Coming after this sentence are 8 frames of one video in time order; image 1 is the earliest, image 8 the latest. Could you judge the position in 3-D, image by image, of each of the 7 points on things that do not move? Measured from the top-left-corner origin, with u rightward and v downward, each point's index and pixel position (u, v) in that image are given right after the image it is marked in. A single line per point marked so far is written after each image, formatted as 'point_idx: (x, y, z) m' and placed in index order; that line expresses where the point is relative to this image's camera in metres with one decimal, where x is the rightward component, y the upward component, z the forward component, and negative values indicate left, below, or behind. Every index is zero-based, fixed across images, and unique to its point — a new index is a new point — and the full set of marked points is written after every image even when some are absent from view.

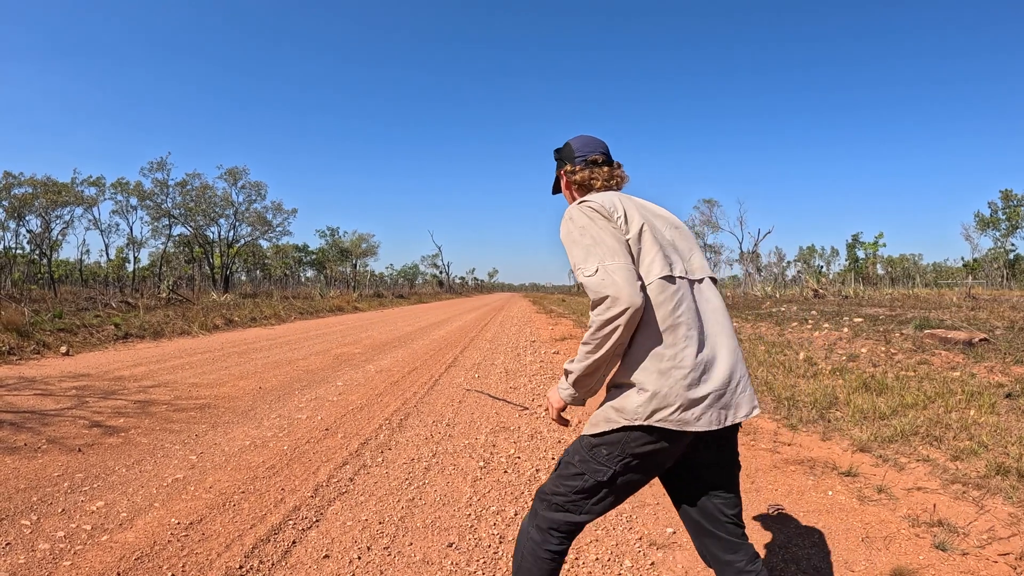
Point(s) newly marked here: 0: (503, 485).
0: (-0.1, -1.1, +3.6) m
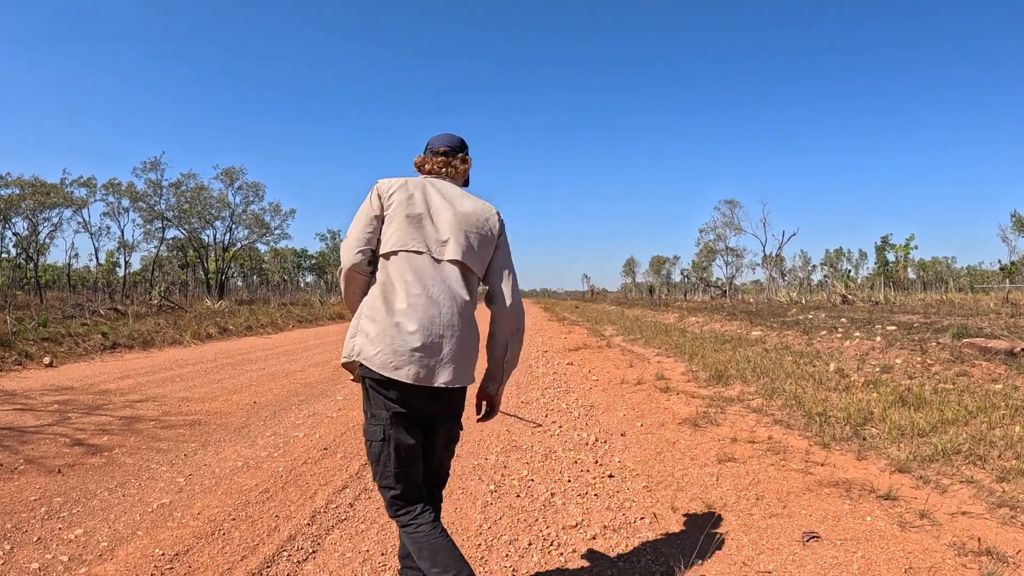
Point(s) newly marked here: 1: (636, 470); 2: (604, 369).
0: (+0.2, -1.1, +3.1) m
1: (+0.8, -1.2, +3.4) m
2: (+1.8, -1.4, +8.8) m
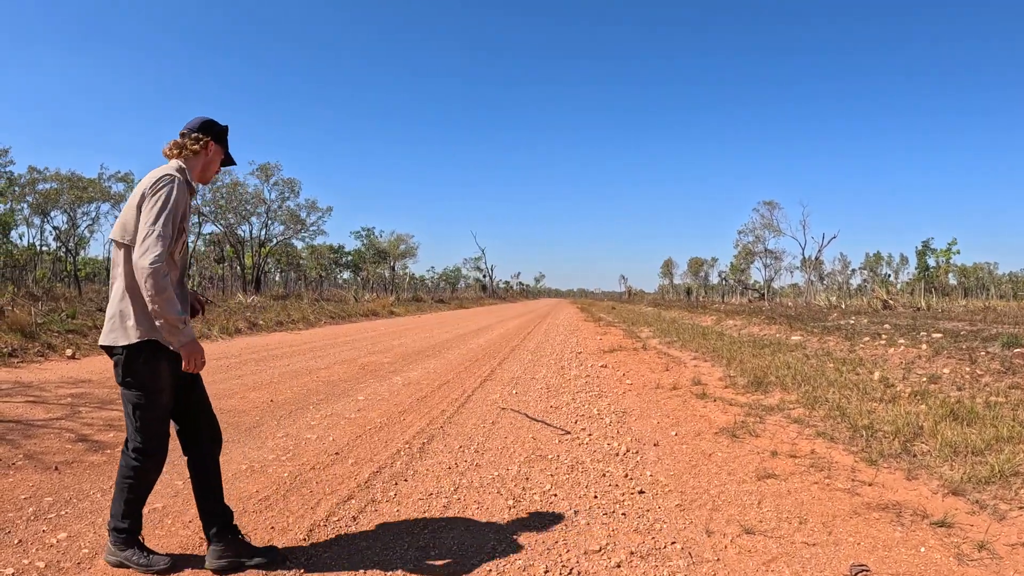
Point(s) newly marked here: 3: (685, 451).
0: (+0.3, -1.1, +2.8) m
1: (+1.0, -1.2, +3.1) m
2: (+2.2, -1.4, +8.4) m
3: (+1.4, -1.4, +4.2) m
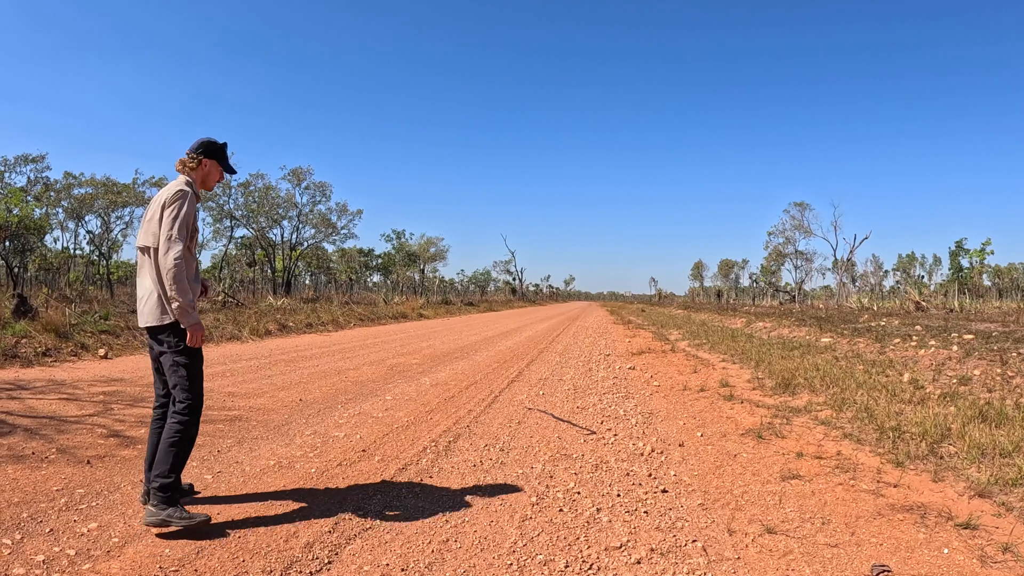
0: (+0.4, -1.1, +2.8) m
1: (+1.1, -1.2, +3.0) m
2: (+2.6, -1.4, +8.3) m
3: (+1.6, -1.3, +4.1) m
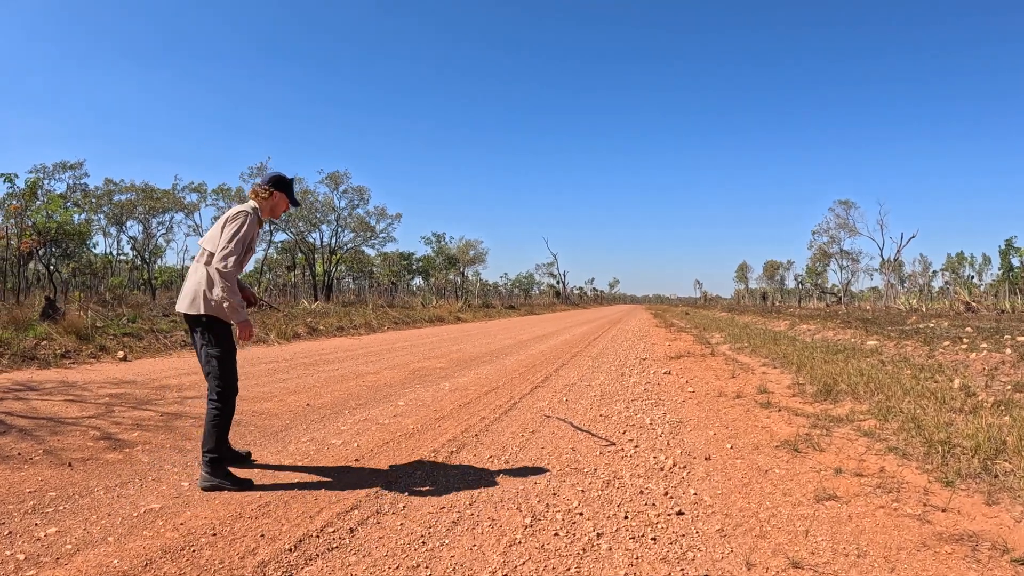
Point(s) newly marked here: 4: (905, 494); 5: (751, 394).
0: (+0.4, -1.1, +2.5) m
1: (+1.1, -1.2, +2.7) m
2: (+3.0, -1.4, +7.9) m
3: (+1.7, -1.3, +3.8) m
4: (+2.8, -1.5, +3.5) m
5: (+3.3, -1.5, +6.9) m
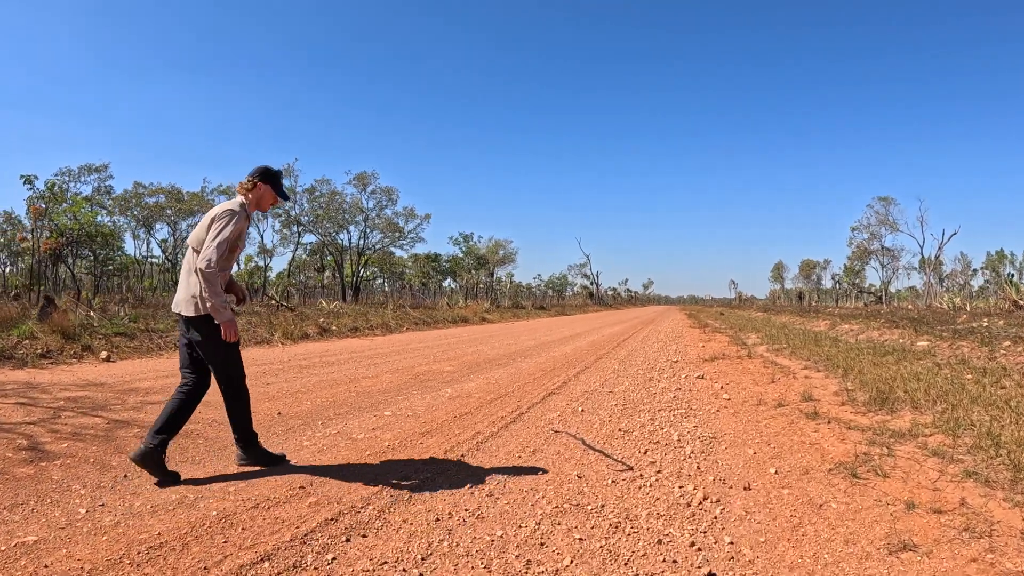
0: (+0.3, -1.1, +1.9) m
1: (+1.0, -1.2, +2.1) m
2: (+3.2, -1.4, +7.1) m
3: (+1.7, -1.3, +3.1) m
4: (+2.8, -1.4, +2.7) m
5: (+3.5, -1.4, +6.1) m
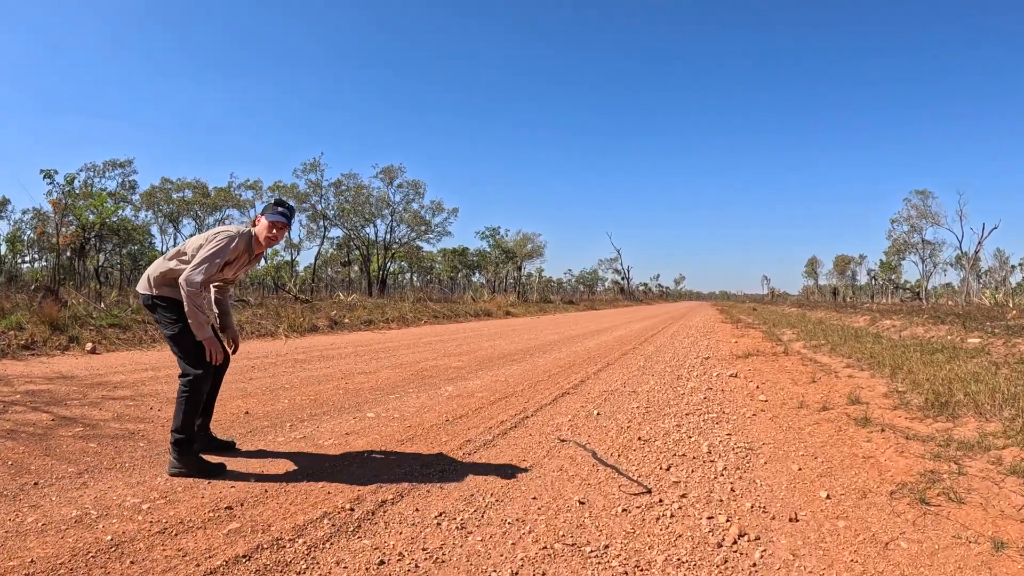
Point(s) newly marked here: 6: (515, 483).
0: (+0.2, -1.0, +1.4) m
1: (+0.9, -1.1, +1.5) m
2: (+3.4, -1.3, +6.4) m
3: (+1.6, -1.2, +2.5) m
4: (+2.7, -1.3, +2.1) m
5: (+3.6, -1.3, +5.4) m
6: (0.0, -1.0, +2.4) m
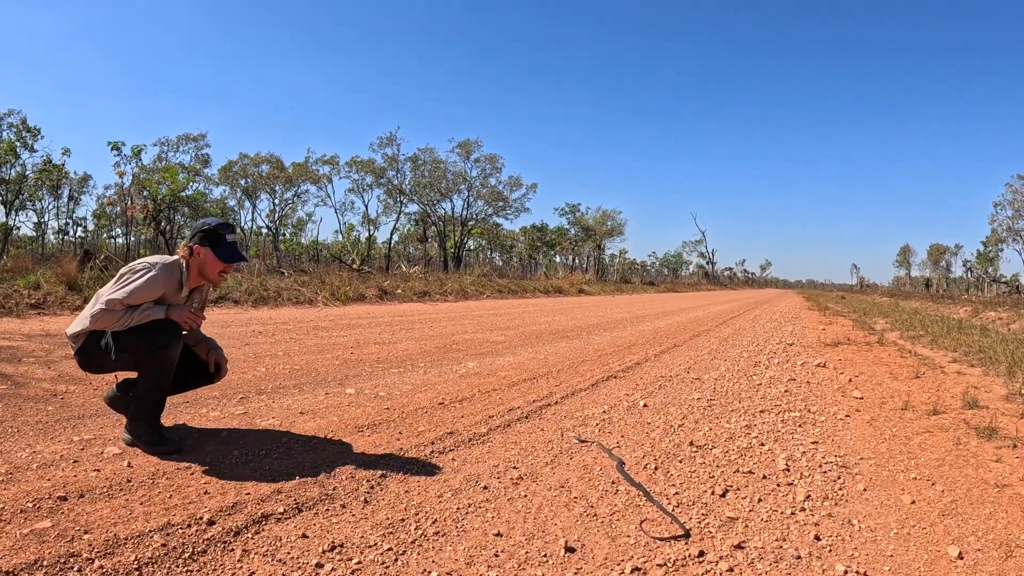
0: (0.0, -0.8, +0.7) m
1: (+0.7, -0.9, +0.7) m
2: (+3.9, -1.0, +5.1) m
3: (+1.5, -1.1, +1.5) m
4: (+2.5, -1.2, +1.0) m
5: (+3.9, -1.1, +4.1) m
6: (-0.1, -0.8, +1.7) m
